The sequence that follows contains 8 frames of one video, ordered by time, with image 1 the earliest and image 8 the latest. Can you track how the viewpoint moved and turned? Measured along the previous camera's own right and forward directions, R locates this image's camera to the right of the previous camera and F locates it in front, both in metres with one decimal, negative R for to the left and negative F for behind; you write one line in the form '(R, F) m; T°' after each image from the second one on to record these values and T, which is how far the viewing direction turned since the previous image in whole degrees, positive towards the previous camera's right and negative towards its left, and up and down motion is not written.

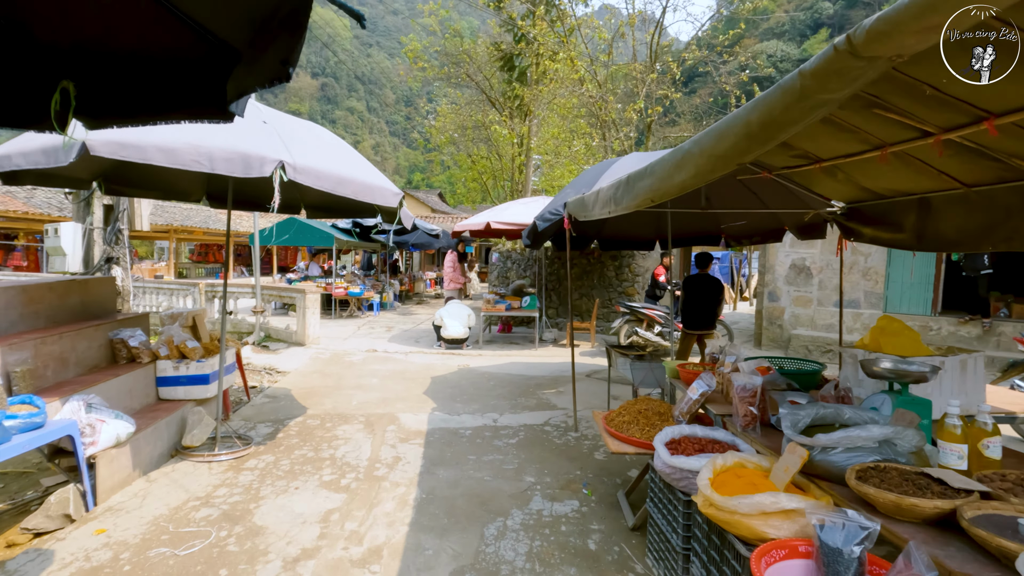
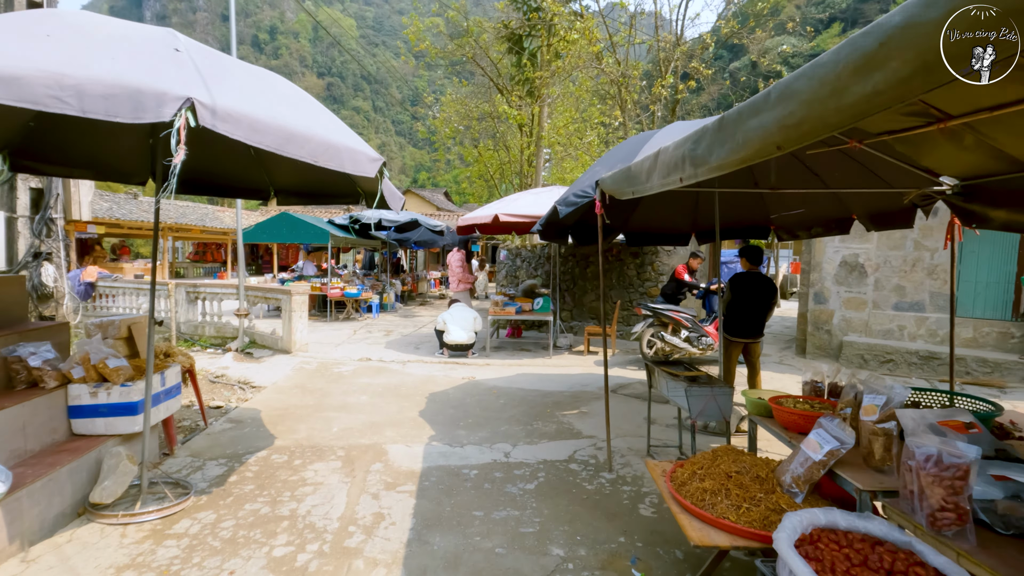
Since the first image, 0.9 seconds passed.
(-0.1, +0.9) m; -1°
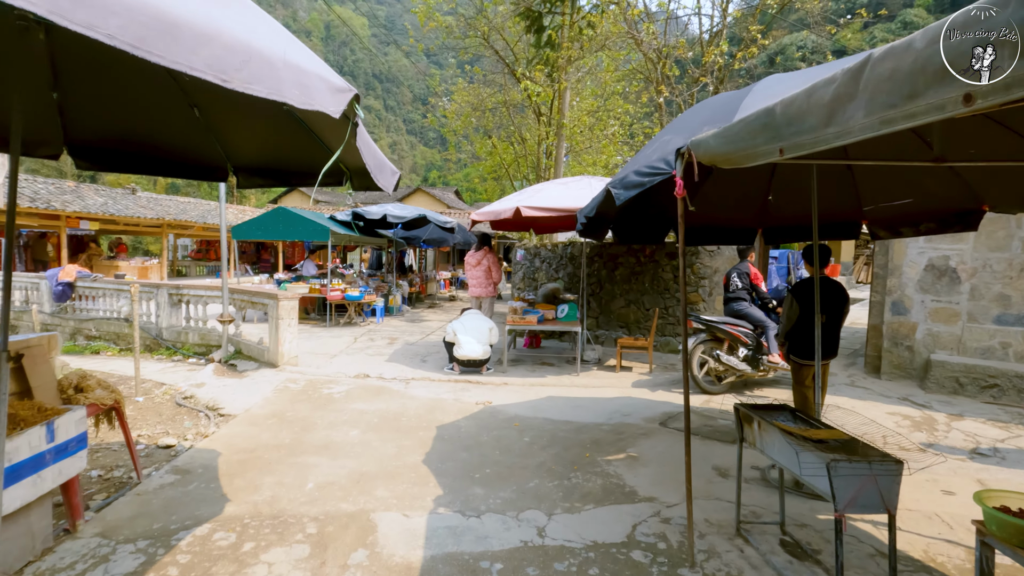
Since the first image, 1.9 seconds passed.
(-0.1, +1.1) m; -1°
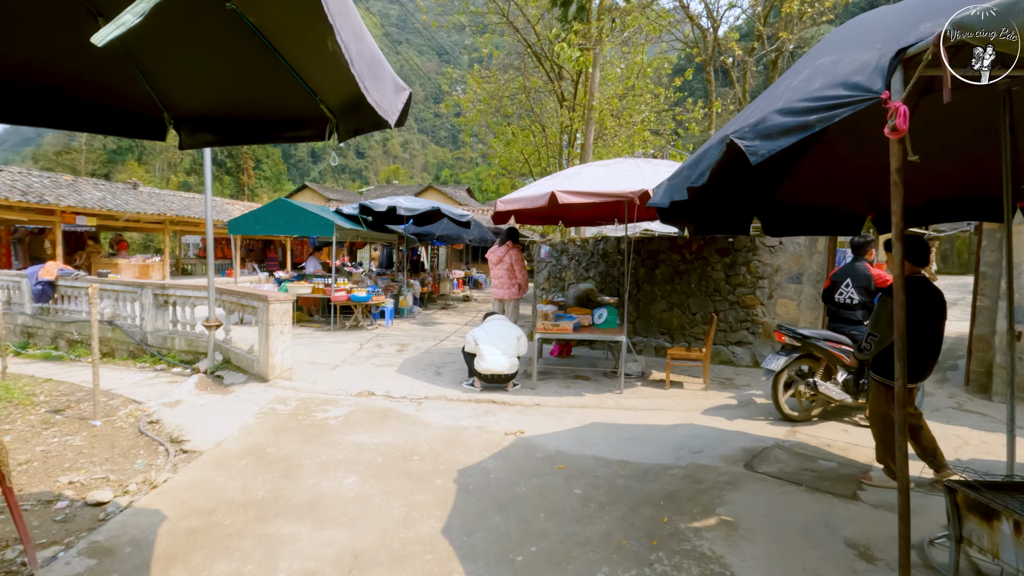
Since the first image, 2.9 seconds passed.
(-0.2, +1.0) m; -1°
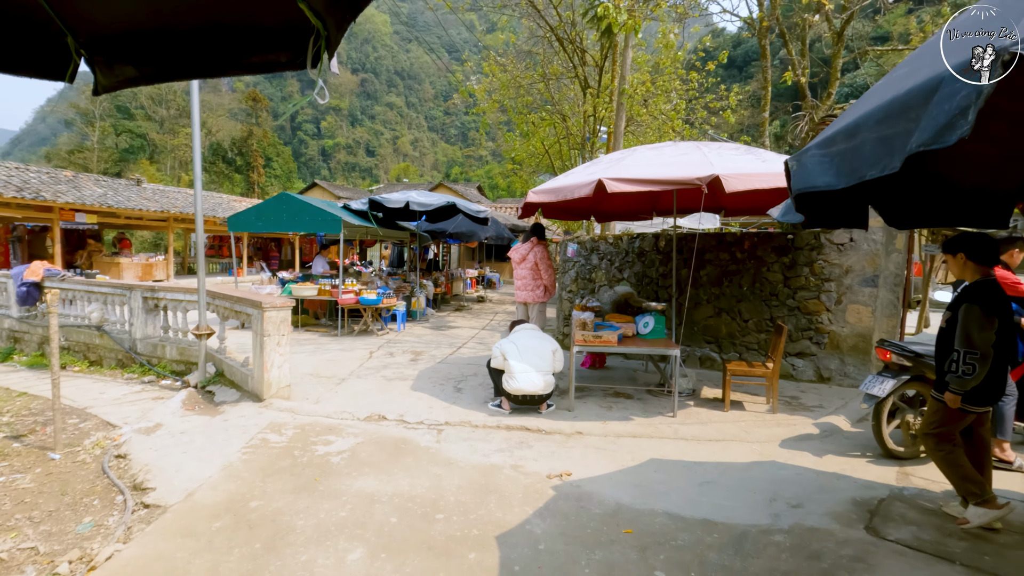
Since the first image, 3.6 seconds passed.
(-0.2, +0.8) m; -1°
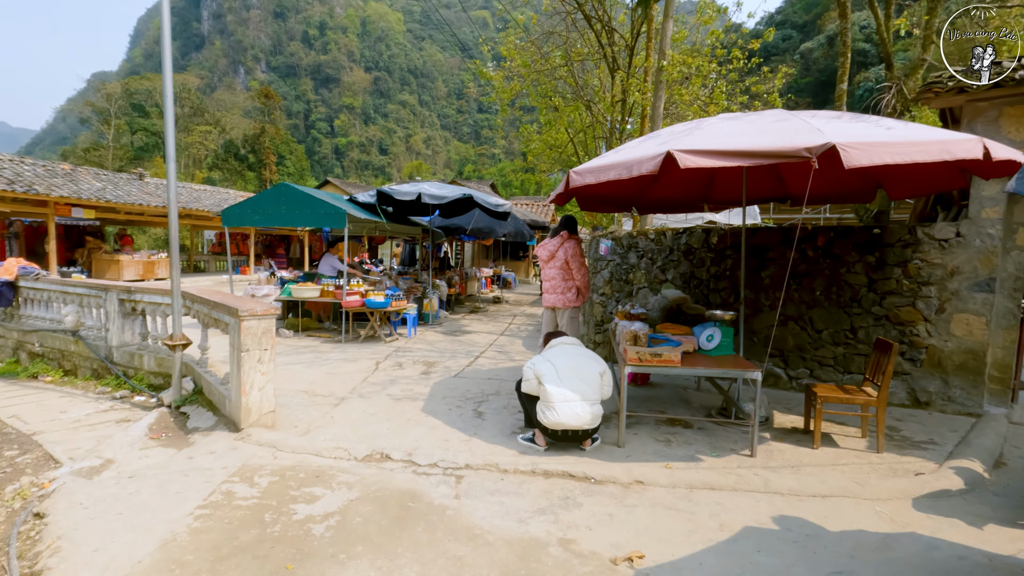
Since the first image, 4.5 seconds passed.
(-0.2, +0.9) m; -1°
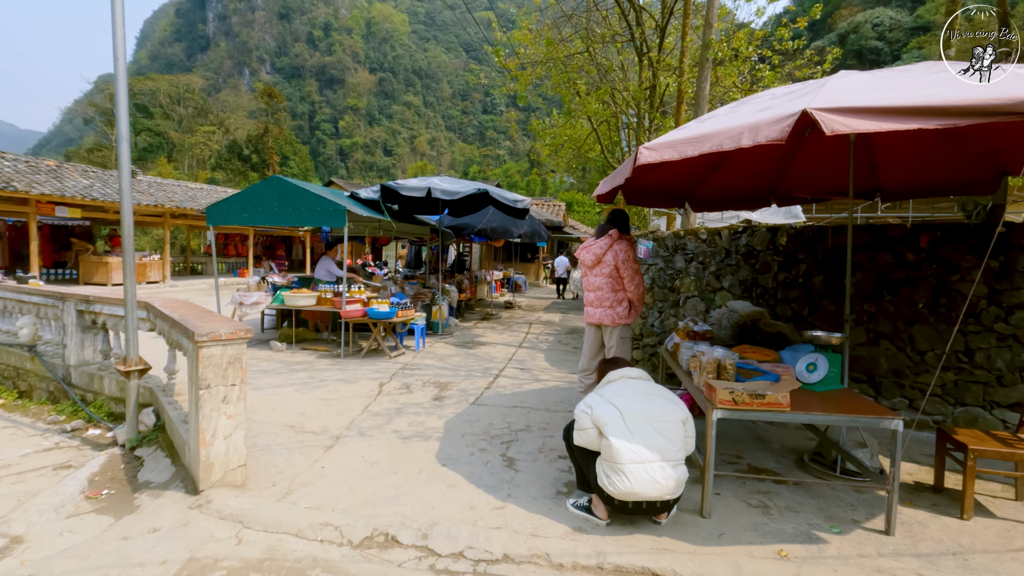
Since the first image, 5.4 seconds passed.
(-0.2, +1.0) m; 0°
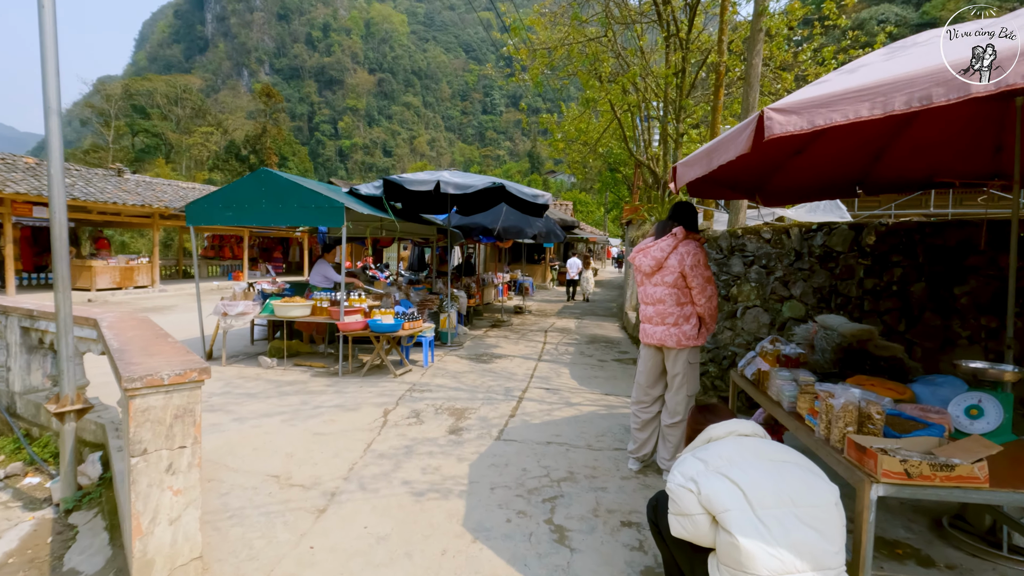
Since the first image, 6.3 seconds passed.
(-0.3, +0.9) m; 0°
